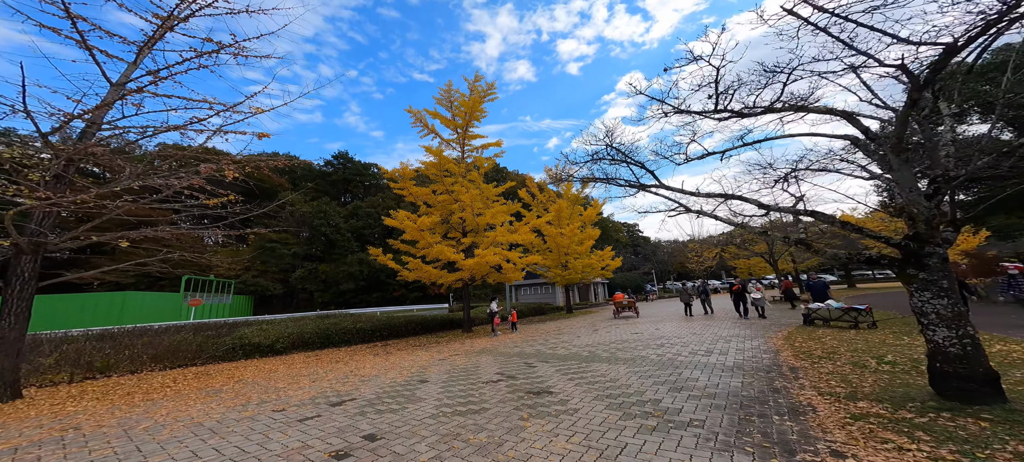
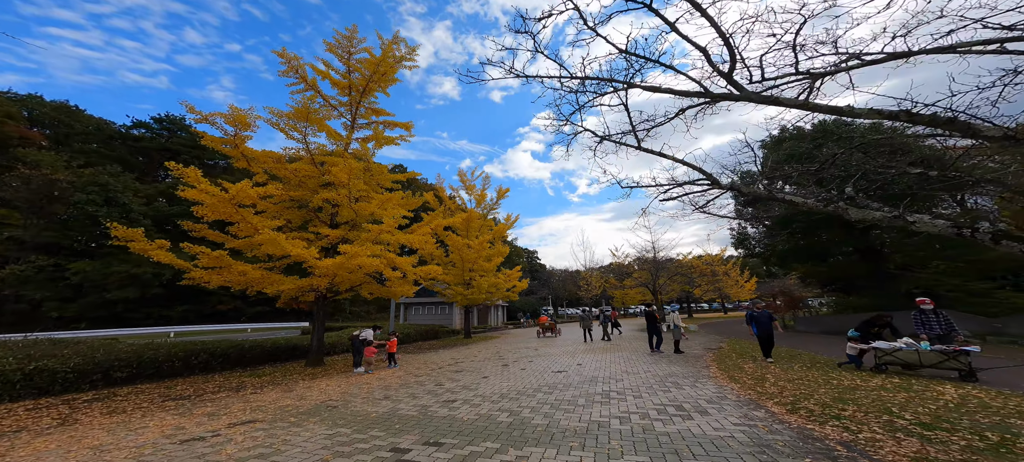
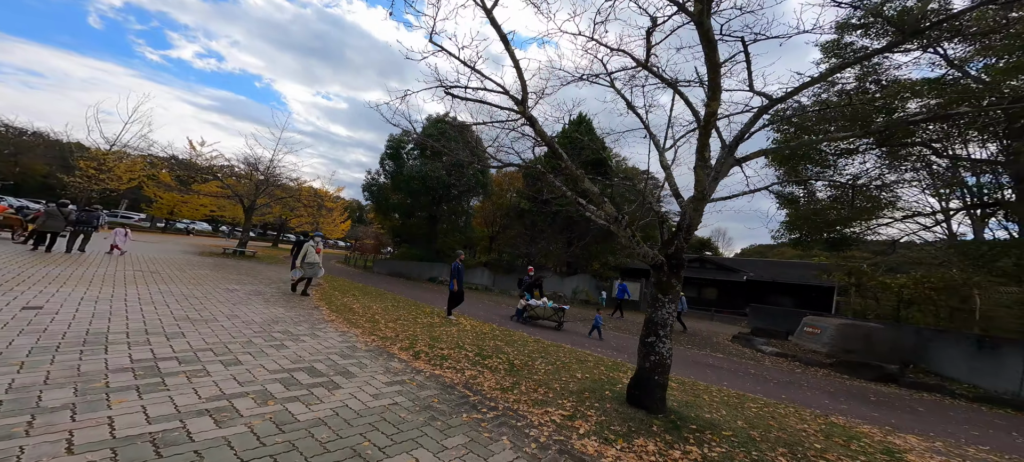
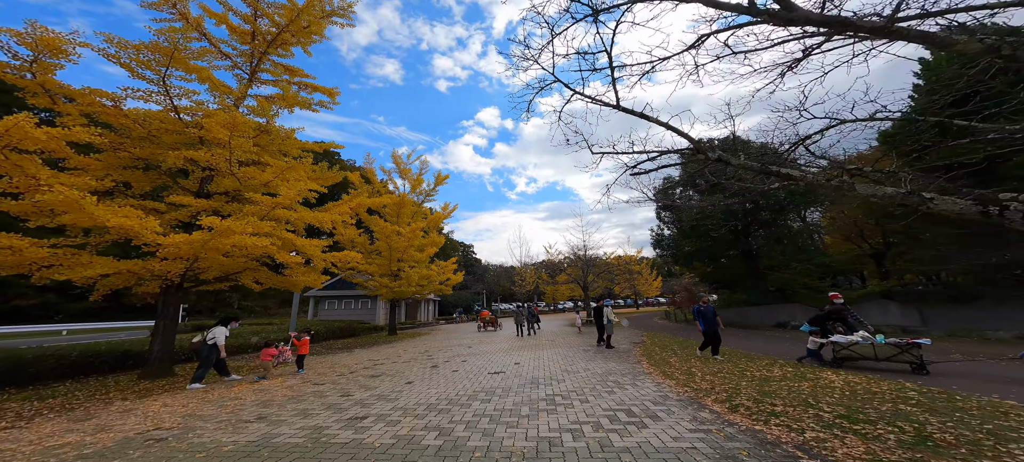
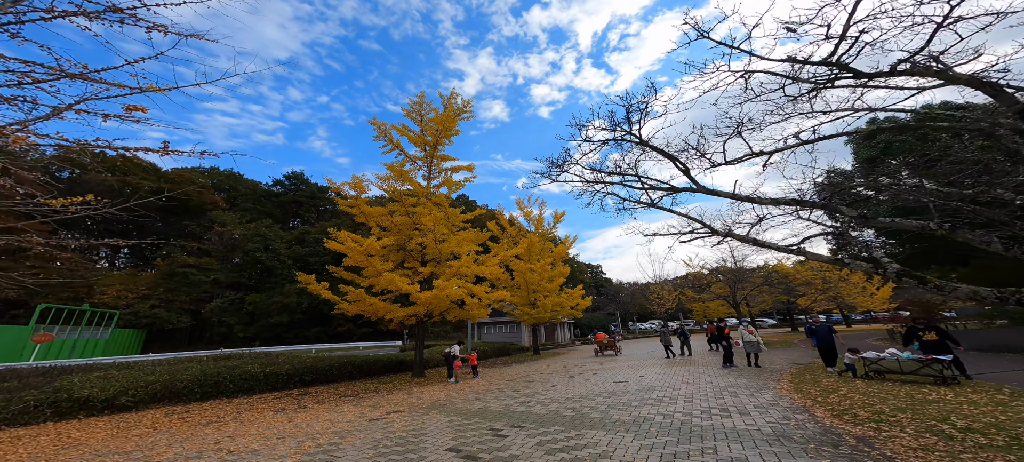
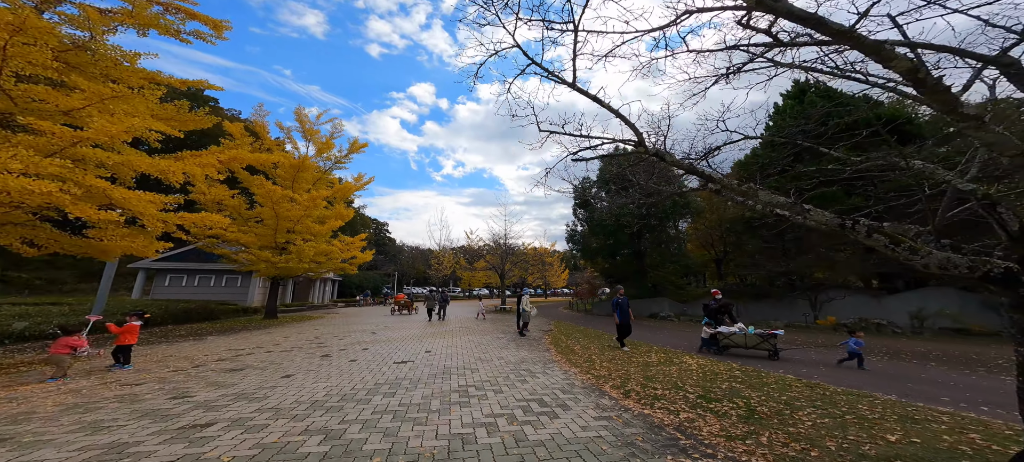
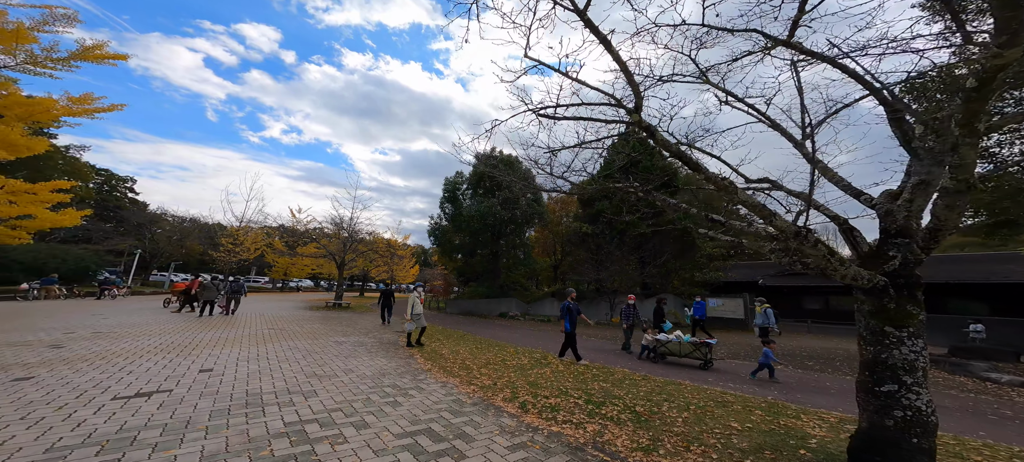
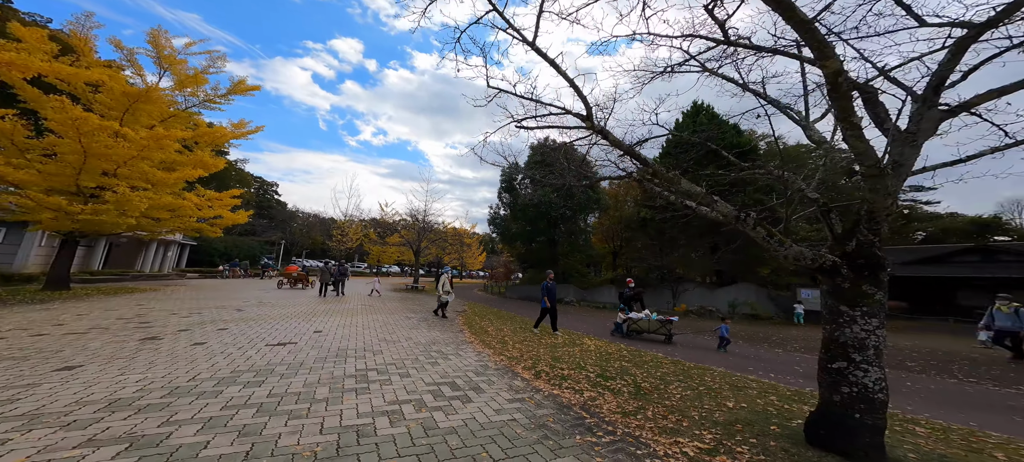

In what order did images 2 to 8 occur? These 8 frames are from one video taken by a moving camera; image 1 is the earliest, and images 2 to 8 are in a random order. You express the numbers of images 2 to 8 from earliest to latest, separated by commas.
5, 2, 4, 6, 8, 3, 7
